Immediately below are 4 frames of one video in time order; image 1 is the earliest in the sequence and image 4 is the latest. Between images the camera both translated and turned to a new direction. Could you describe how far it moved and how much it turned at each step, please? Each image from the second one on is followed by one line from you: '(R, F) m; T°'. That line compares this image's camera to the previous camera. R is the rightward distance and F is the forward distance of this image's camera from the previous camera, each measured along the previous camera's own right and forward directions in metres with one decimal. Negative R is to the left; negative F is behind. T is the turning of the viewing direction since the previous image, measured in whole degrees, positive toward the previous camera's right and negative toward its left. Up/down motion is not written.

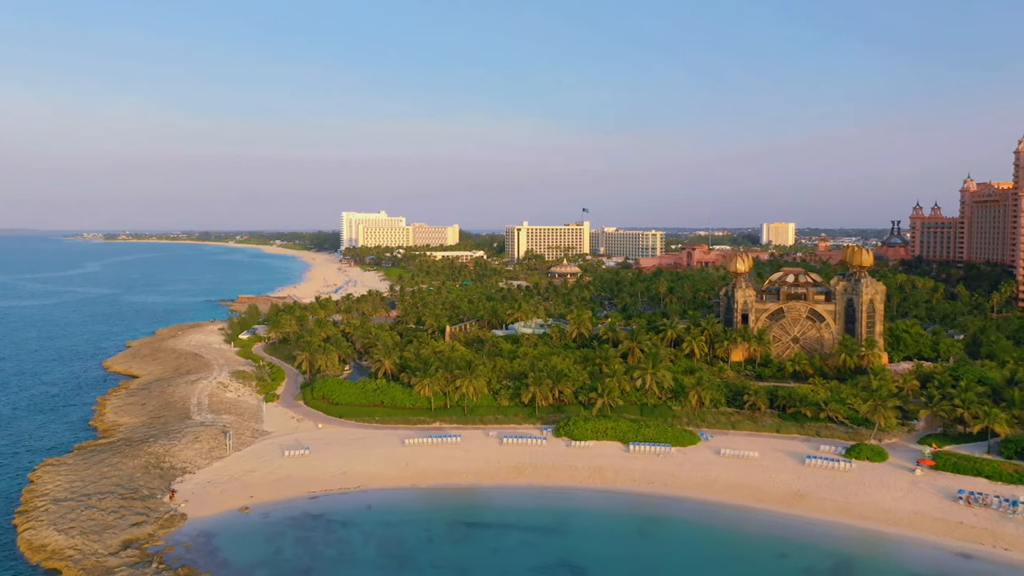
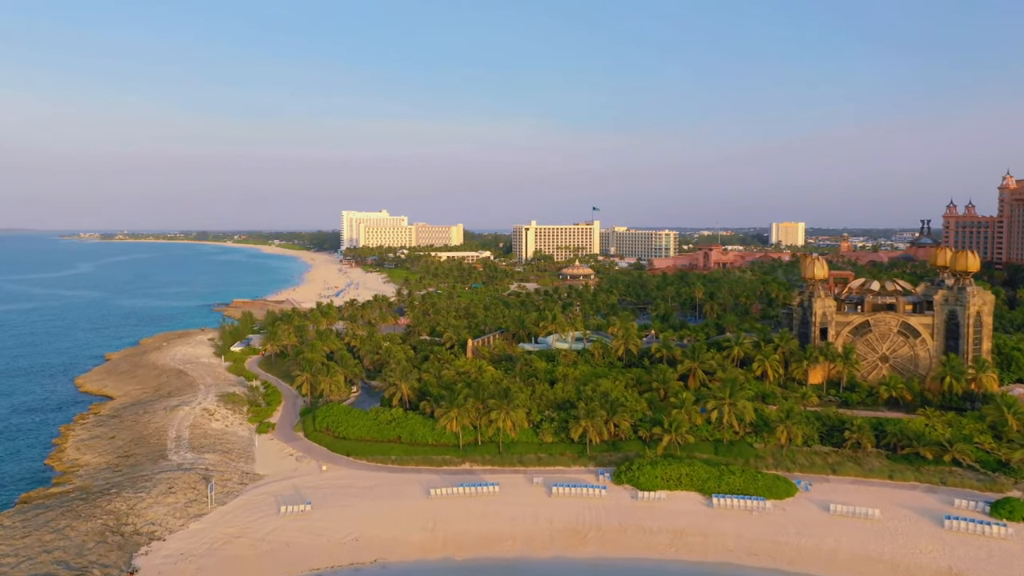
(-3.2, +9.5) m; 0°
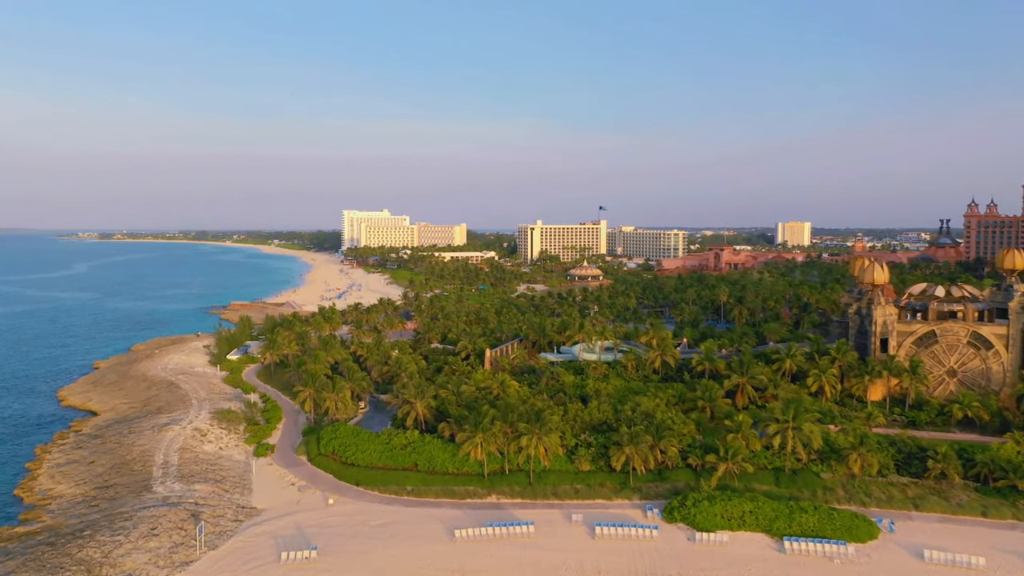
(-2.0, +5.3) m; 0°
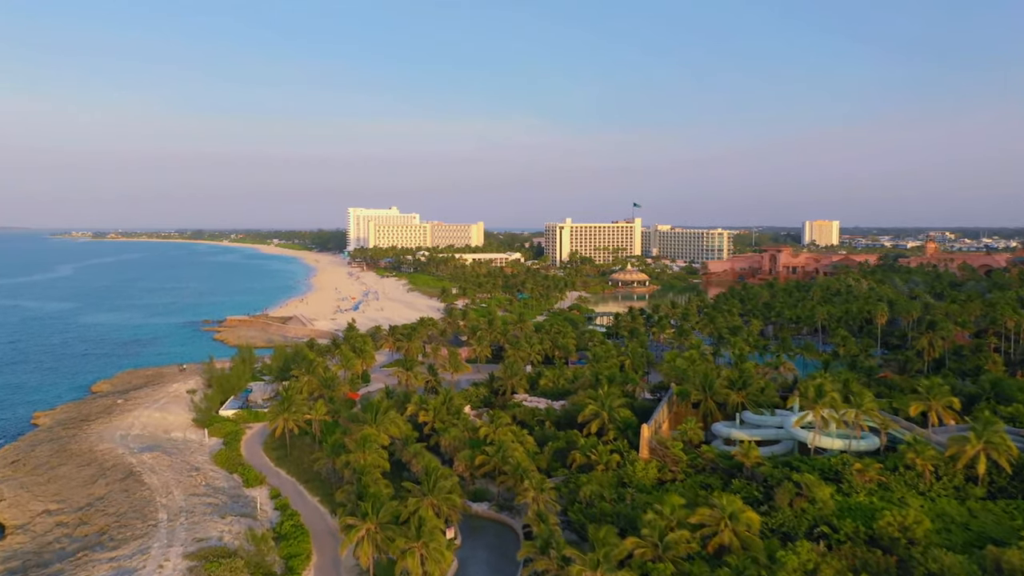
(-9.5, +22.3) m; 0°
